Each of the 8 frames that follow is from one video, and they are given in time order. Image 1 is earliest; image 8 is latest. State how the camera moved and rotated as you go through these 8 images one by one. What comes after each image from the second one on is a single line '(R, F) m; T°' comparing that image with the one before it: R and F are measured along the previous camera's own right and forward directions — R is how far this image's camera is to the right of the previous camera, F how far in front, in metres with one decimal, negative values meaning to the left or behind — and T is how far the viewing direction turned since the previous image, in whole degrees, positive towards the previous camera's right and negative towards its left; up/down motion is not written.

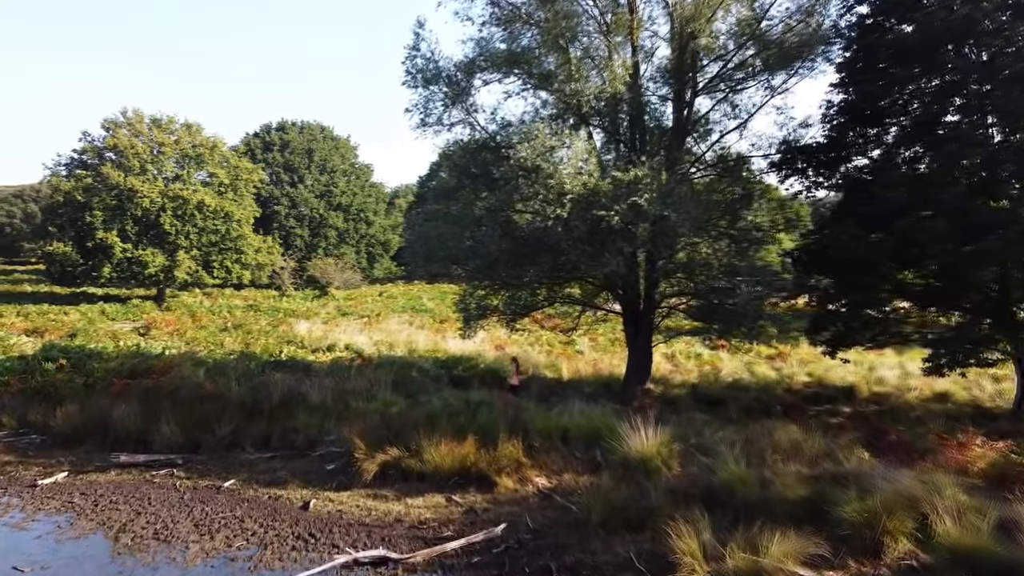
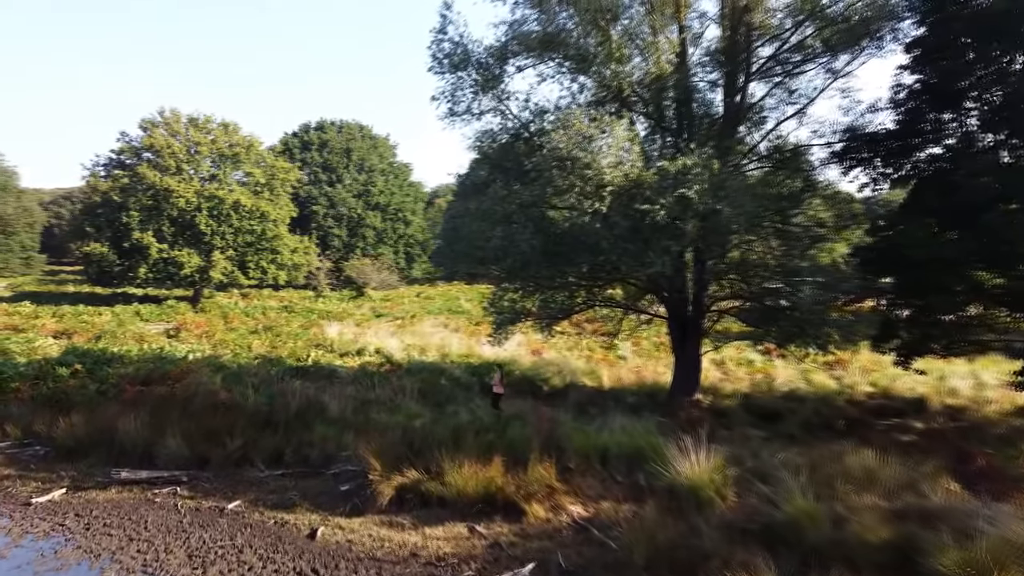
(+0.1, +0.7) m; -4°
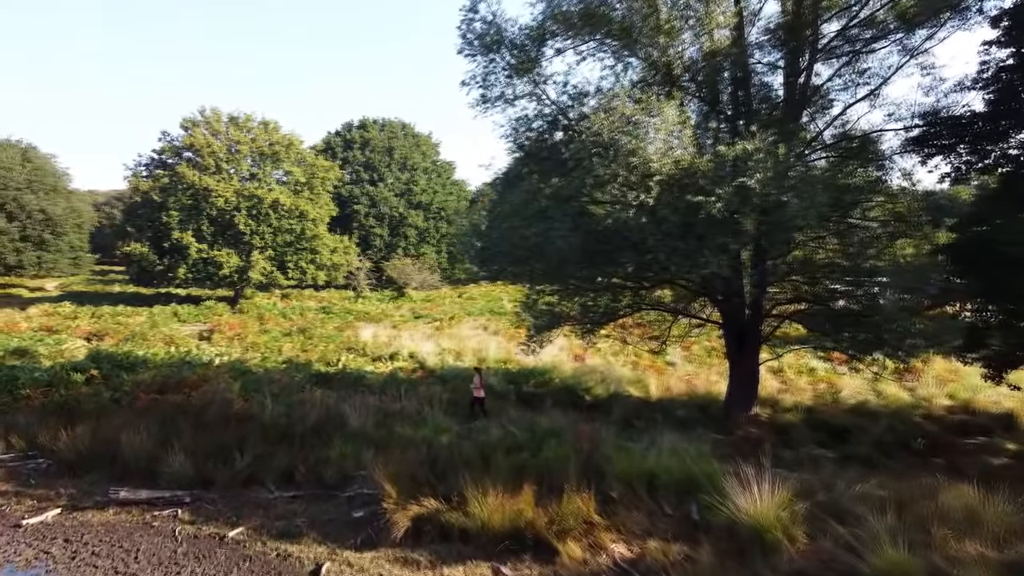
(+0.1, +0.7) m; -4°
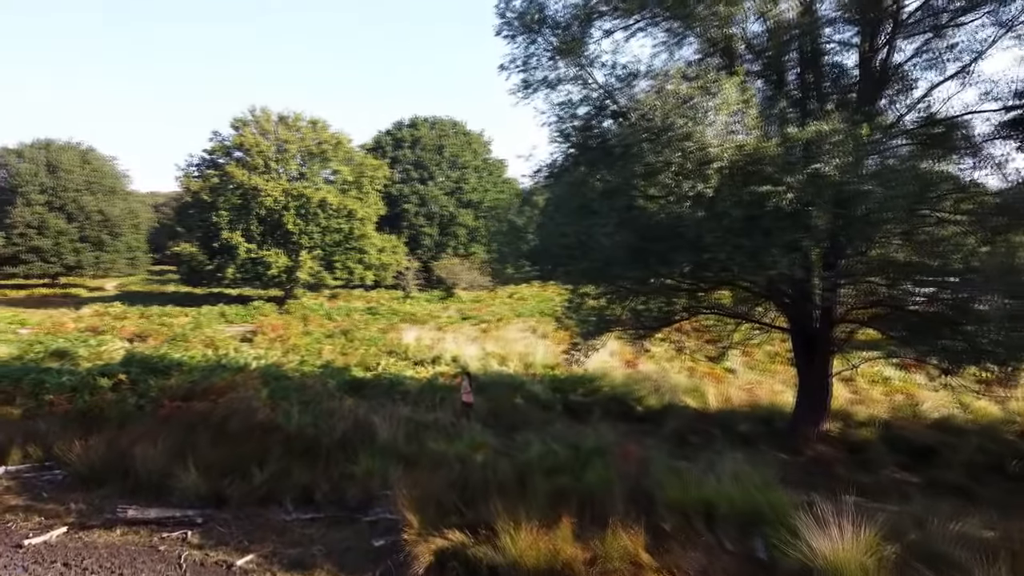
(+0.1, +0.6) m; -5°
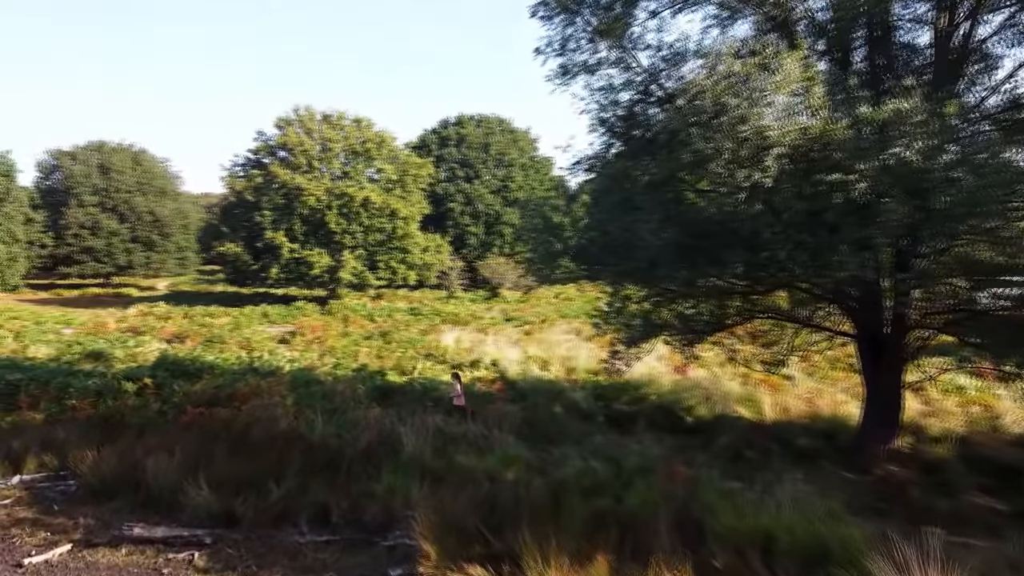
(+0.1, +0.5) m; -4°
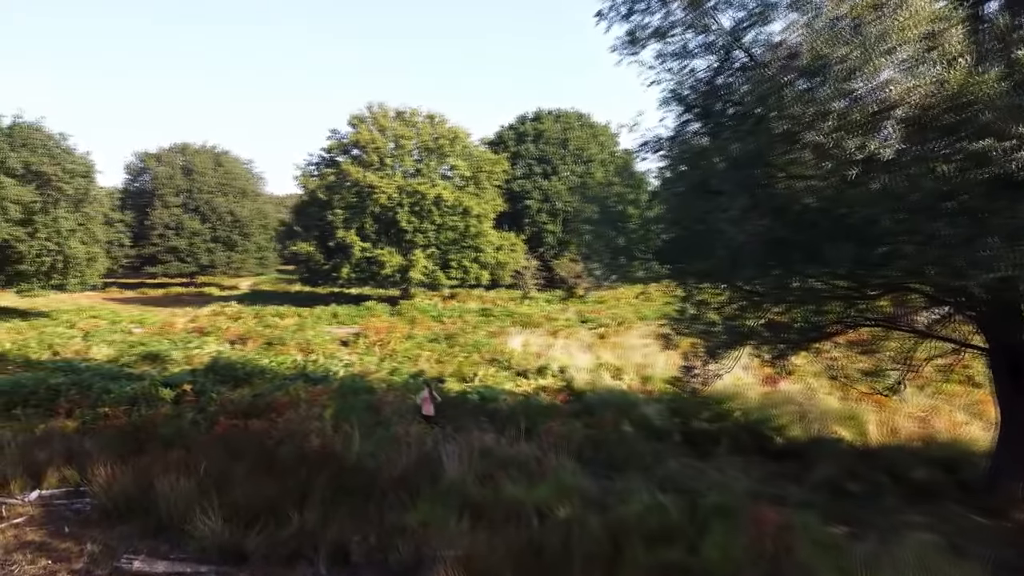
(+0.2, +0.8) m; -8°
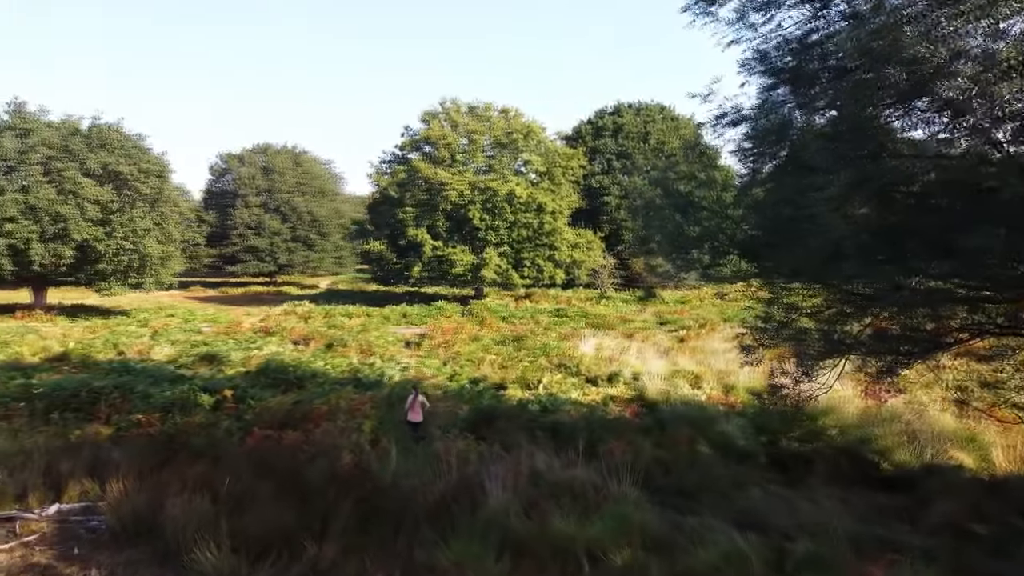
(+0.2, +0.7) m; -8°
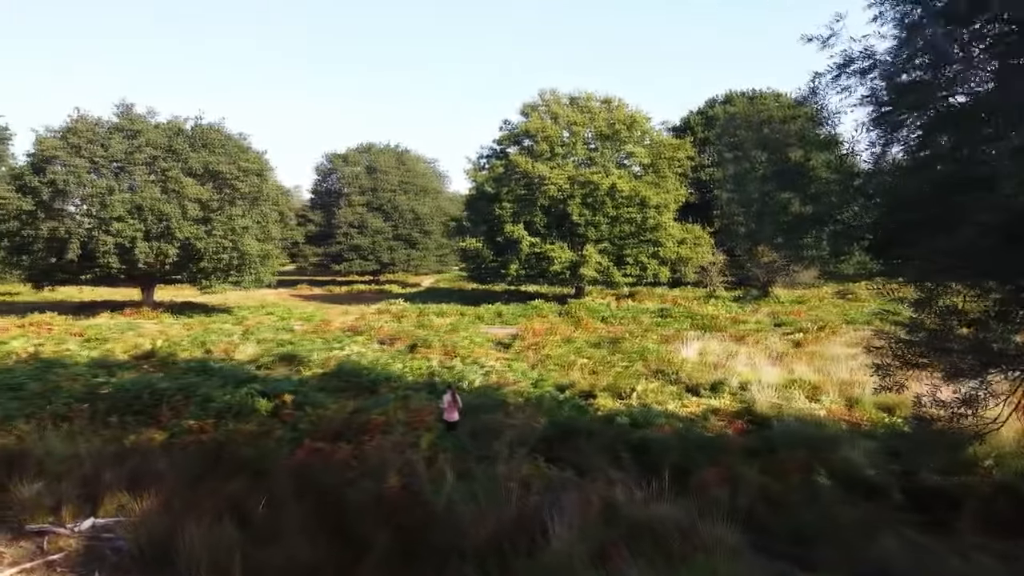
(+0.3, +0.8) m; -11°
